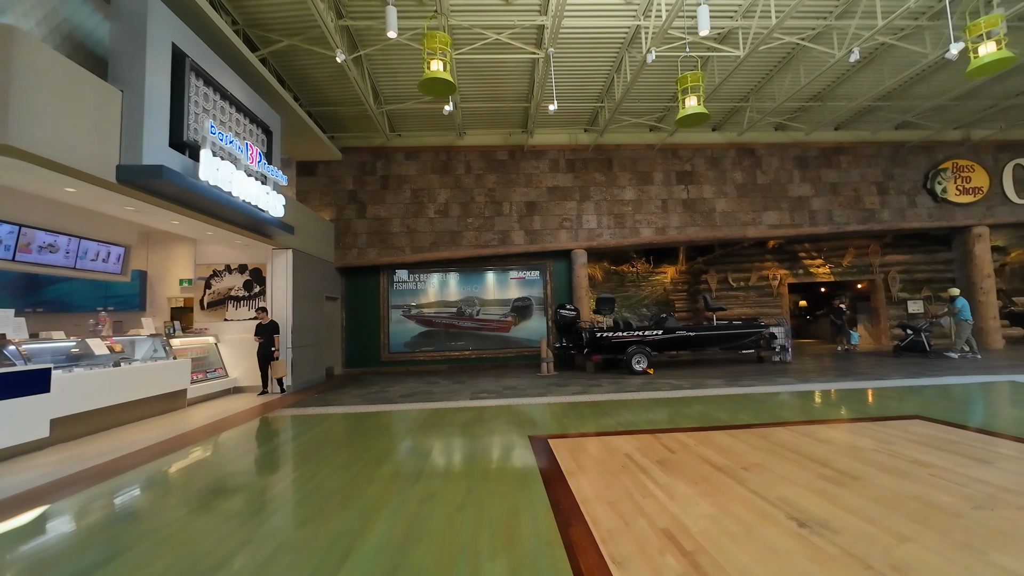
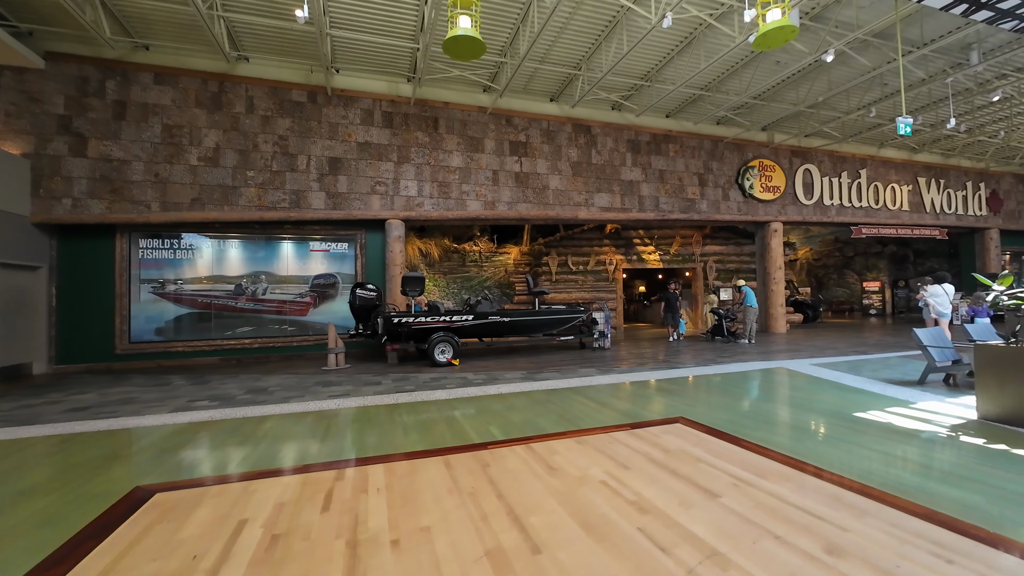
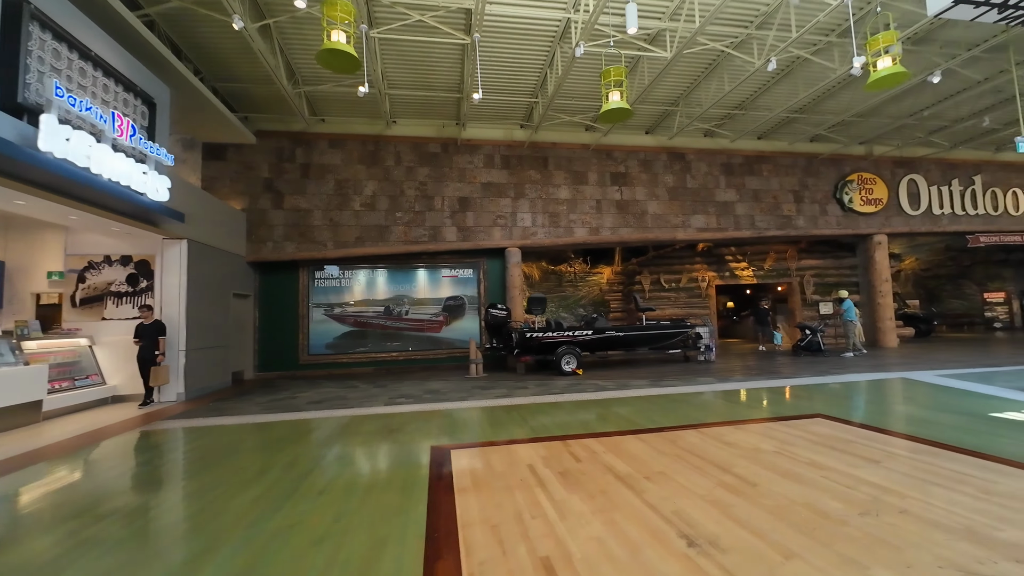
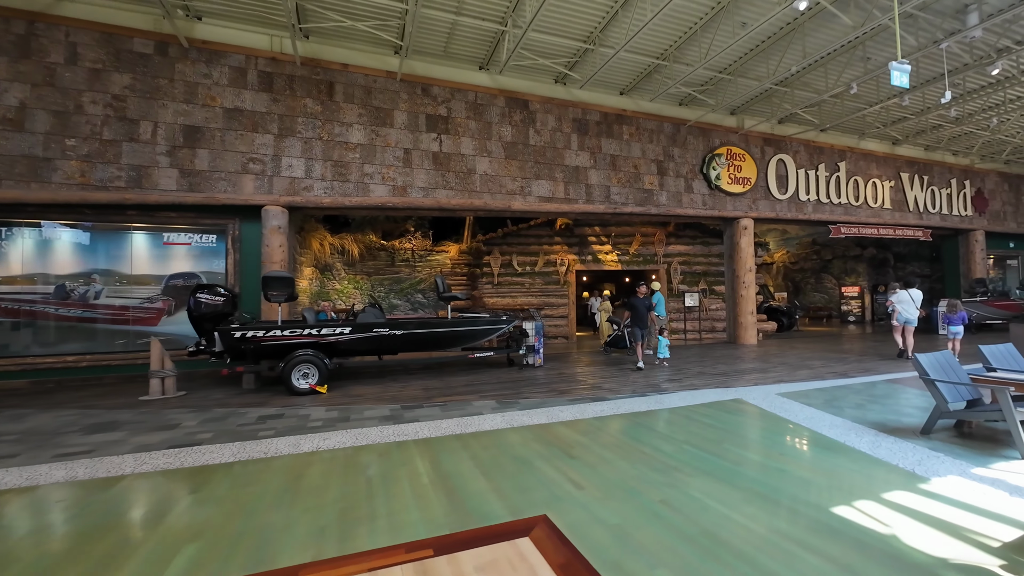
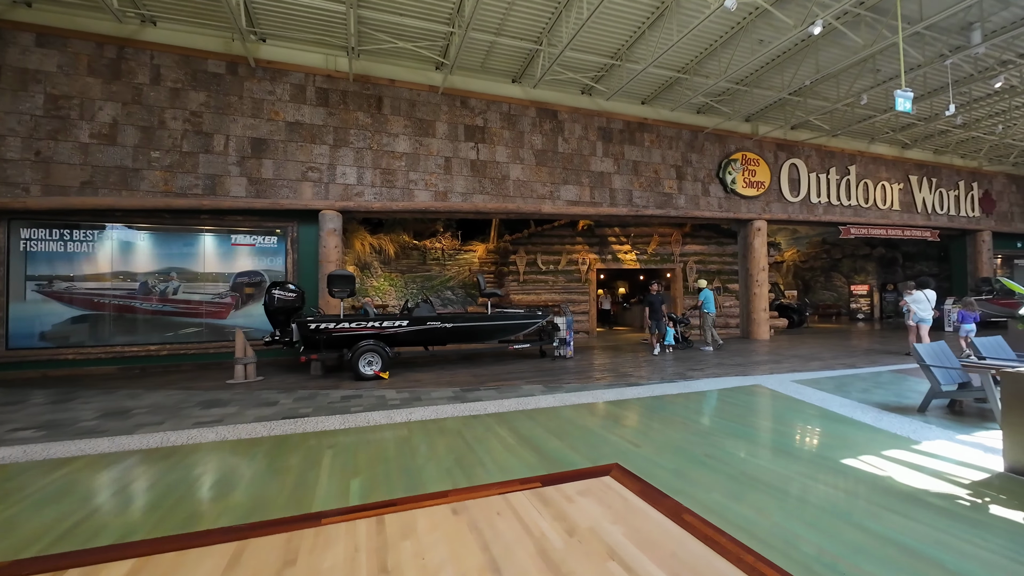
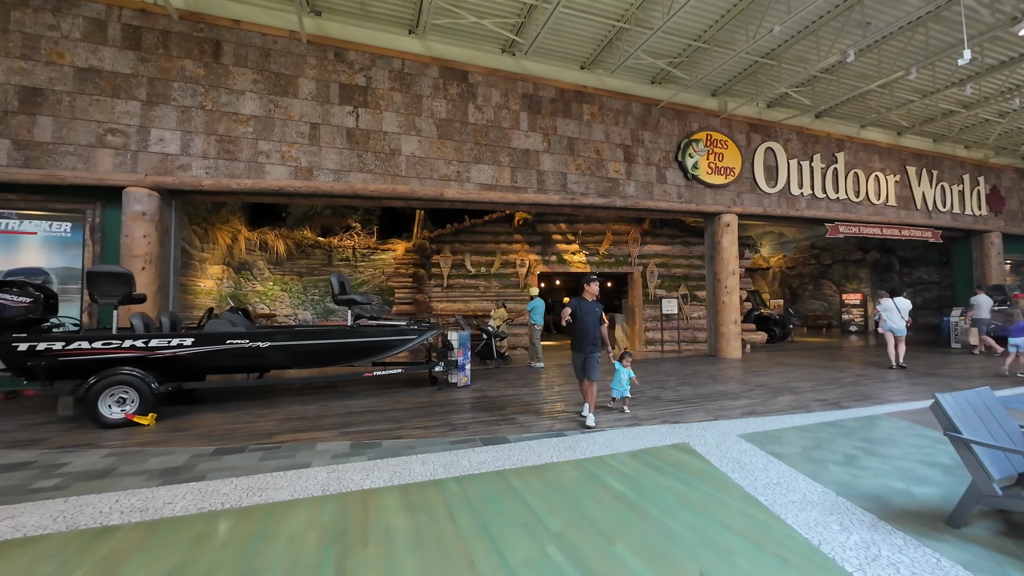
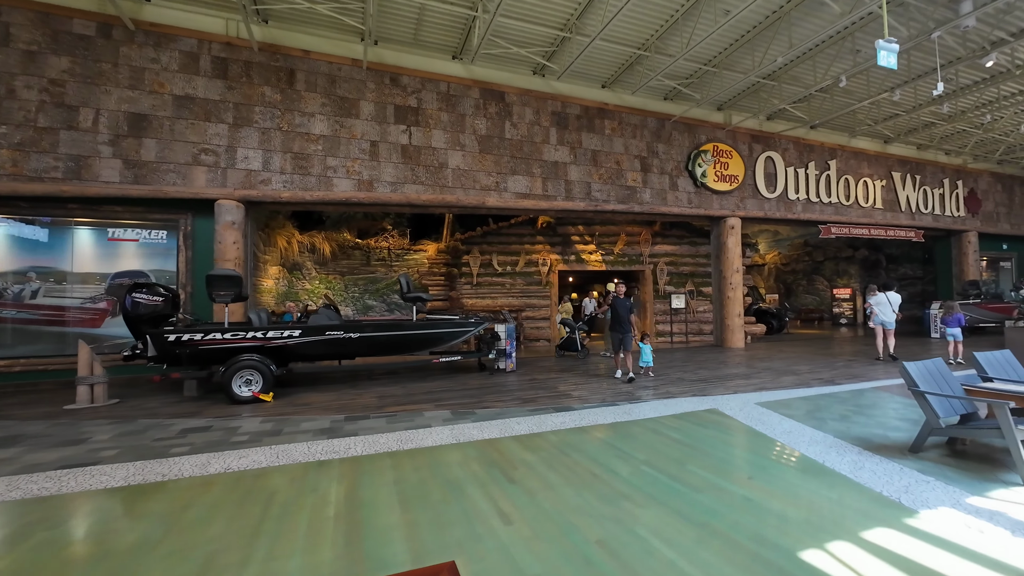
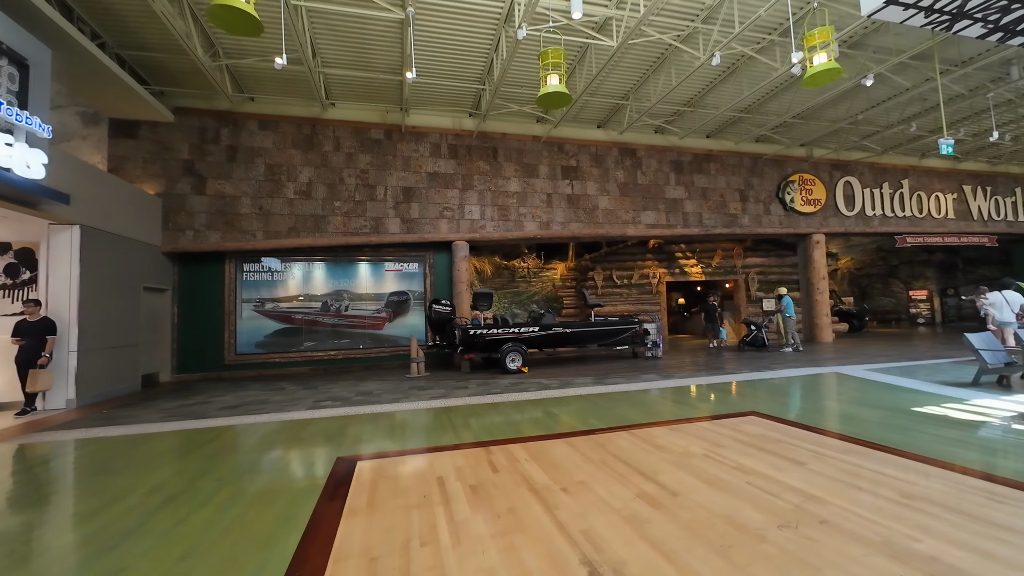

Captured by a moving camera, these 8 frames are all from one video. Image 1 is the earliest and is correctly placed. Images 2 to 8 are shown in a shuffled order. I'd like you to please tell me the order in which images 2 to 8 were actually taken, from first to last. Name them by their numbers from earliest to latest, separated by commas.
3, 8, 2, 5, 4, 7, 6
